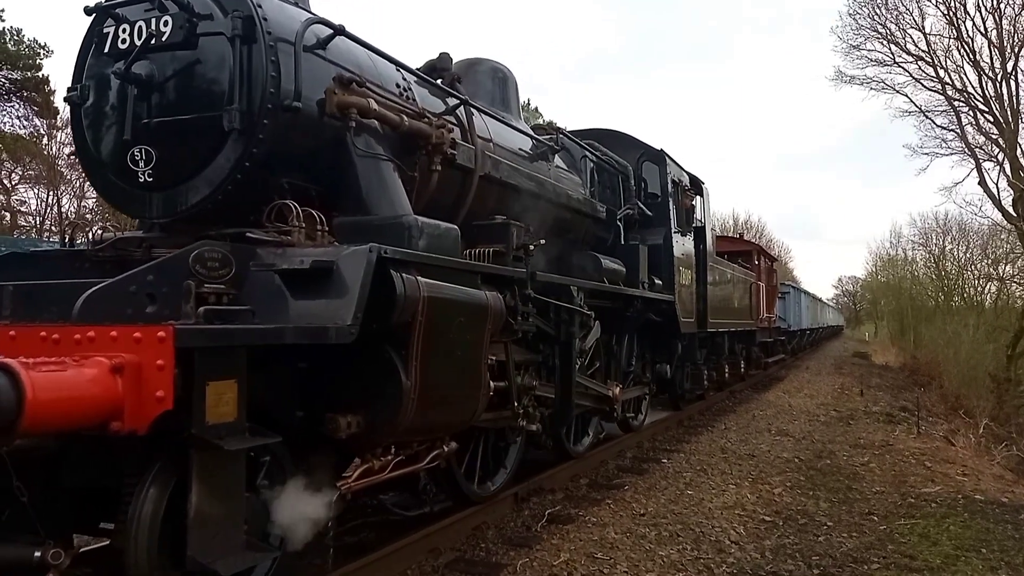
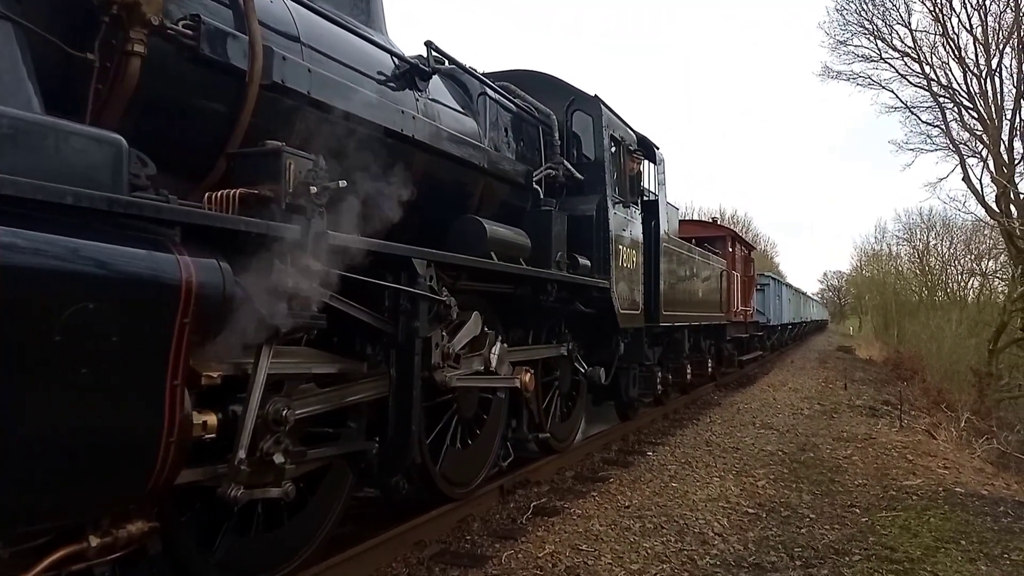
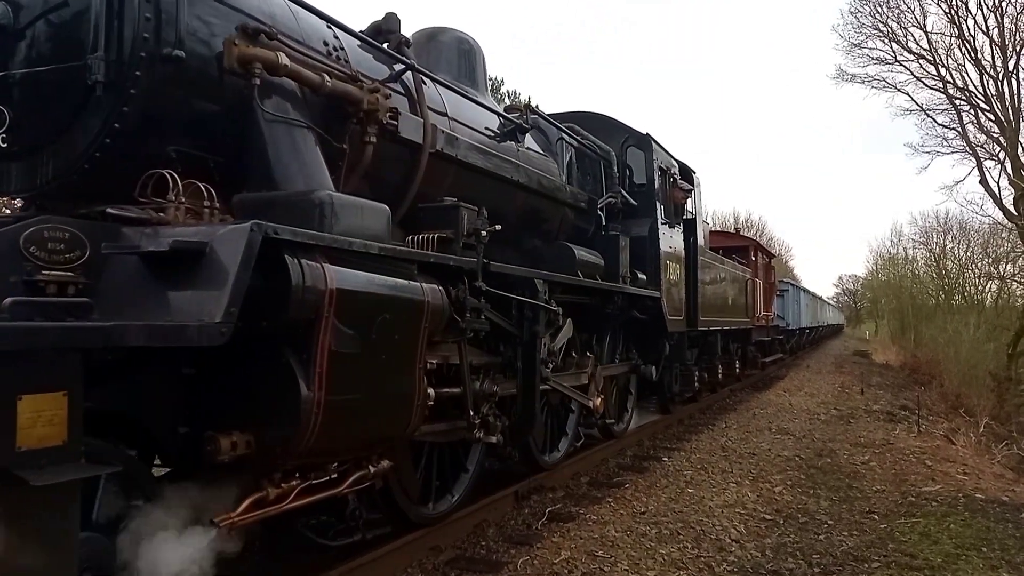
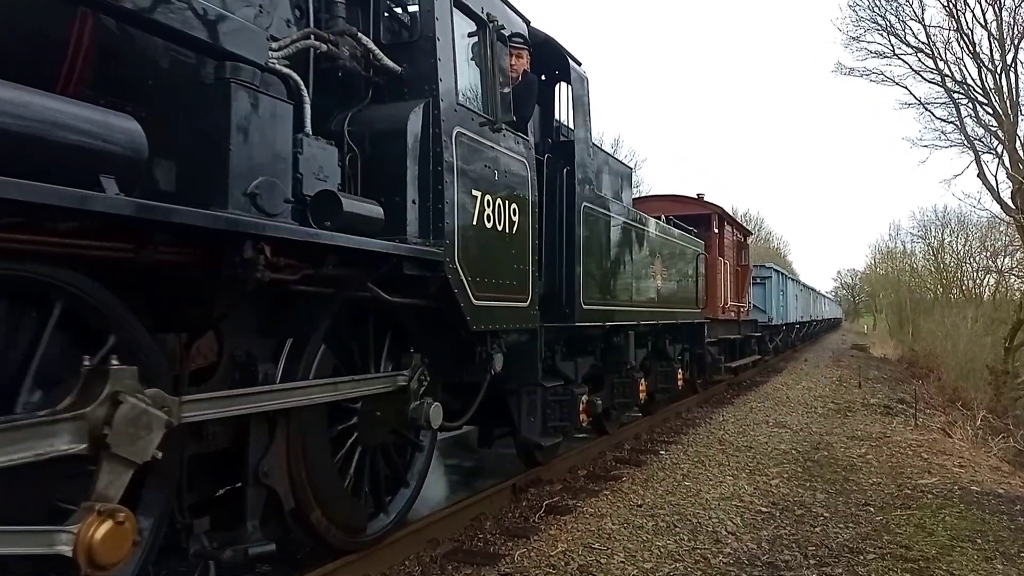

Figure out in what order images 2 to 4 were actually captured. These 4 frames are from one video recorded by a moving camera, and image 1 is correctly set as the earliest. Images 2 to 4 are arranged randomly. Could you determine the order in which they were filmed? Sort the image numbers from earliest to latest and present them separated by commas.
3, 2, 4
